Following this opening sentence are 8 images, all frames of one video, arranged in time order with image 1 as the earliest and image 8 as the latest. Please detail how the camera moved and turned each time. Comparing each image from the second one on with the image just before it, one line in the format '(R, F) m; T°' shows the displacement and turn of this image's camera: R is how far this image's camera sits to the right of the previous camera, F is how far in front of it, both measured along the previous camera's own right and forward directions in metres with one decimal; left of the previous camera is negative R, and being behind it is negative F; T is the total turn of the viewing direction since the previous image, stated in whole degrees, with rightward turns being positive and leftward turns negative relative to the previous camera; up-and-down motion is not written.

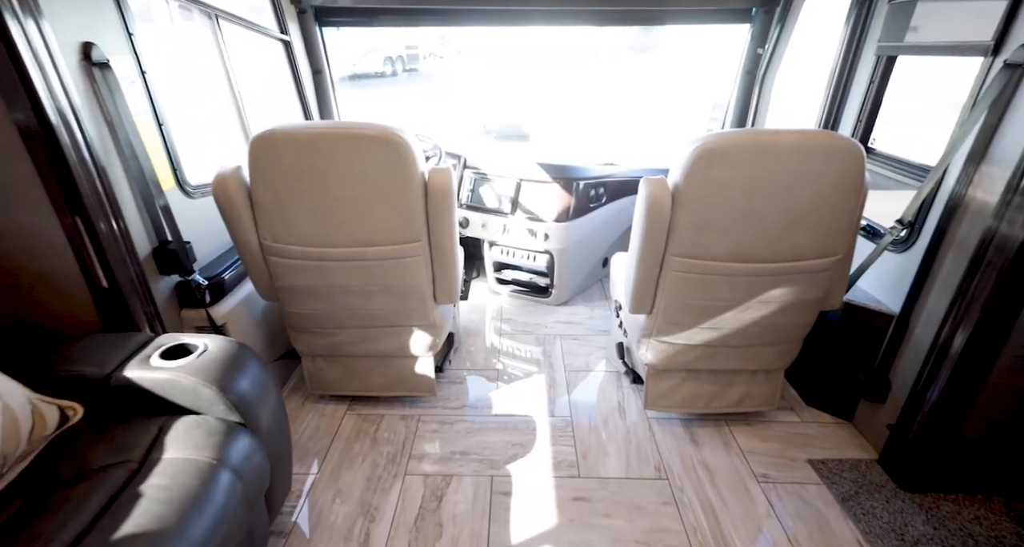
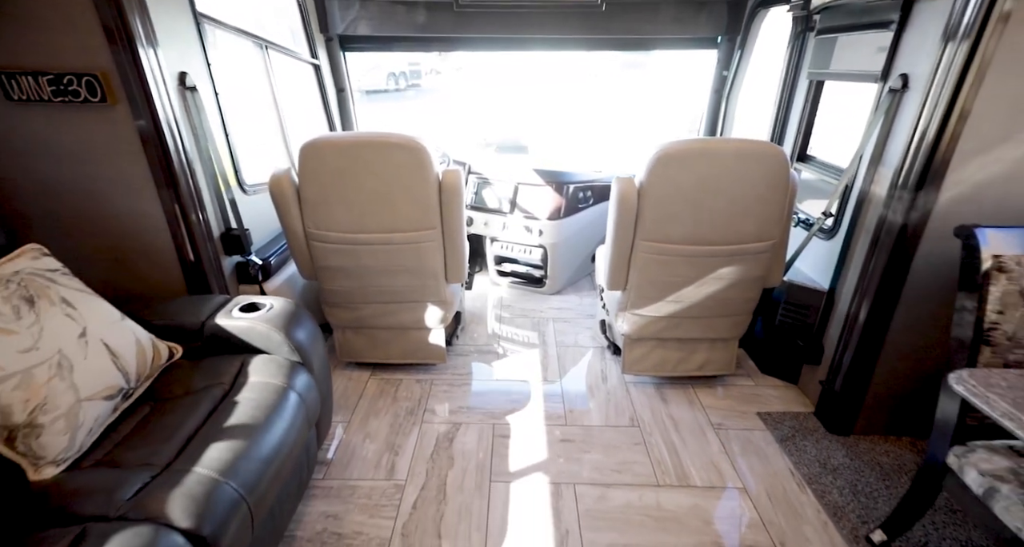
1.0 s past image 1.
(0.0, -0.3) m; 0°
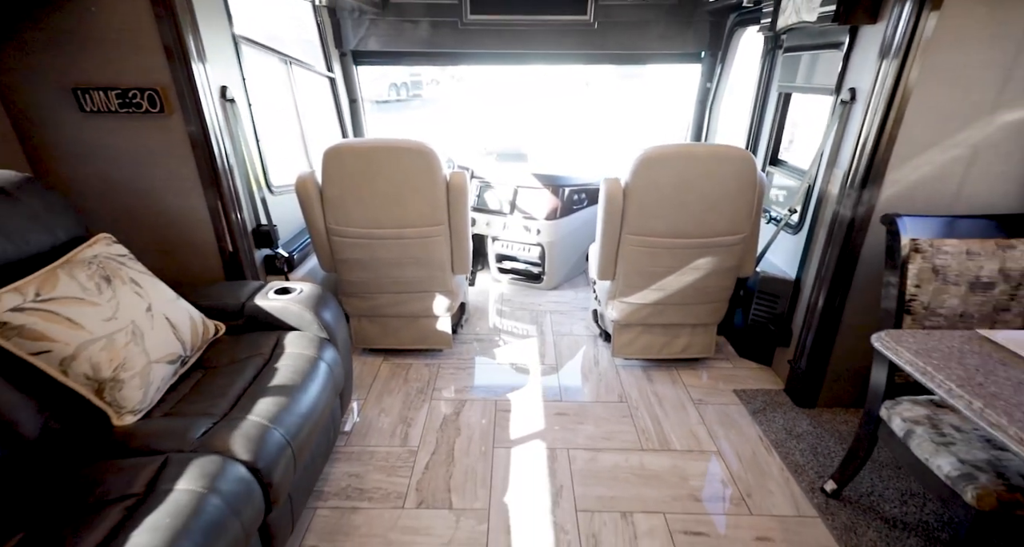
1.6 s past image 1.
(0.0, -0.2) m; 0°
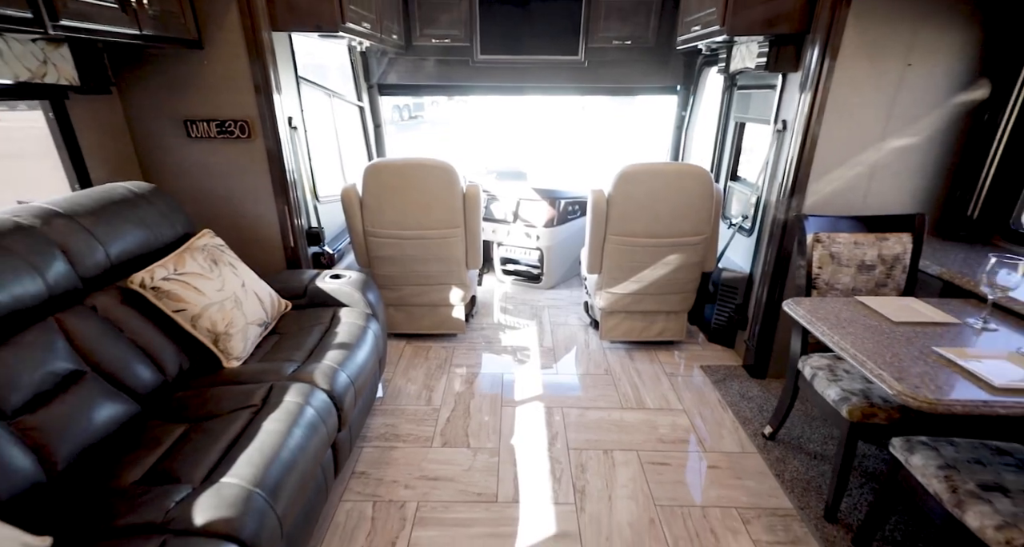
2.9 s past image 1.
(0.0, -0.4) m; 0°
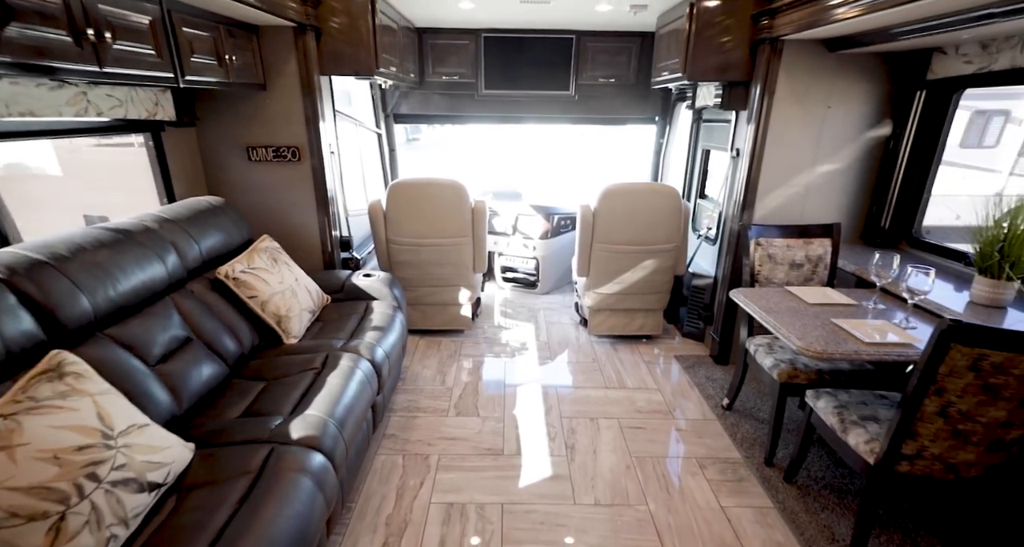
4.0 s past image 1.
(0.0, -0.4) m; +1°
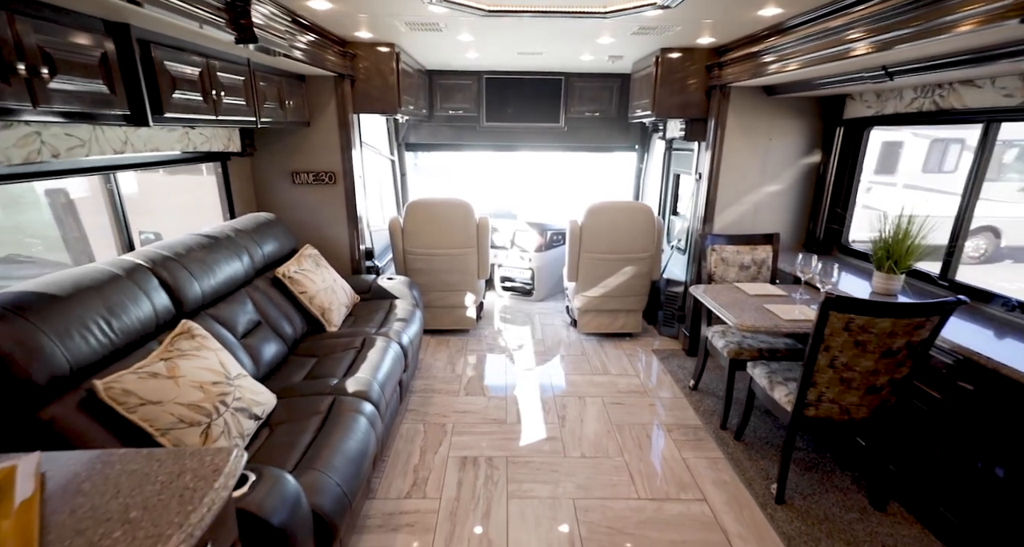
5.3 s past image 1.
(0.0, -0.5) m; +1°
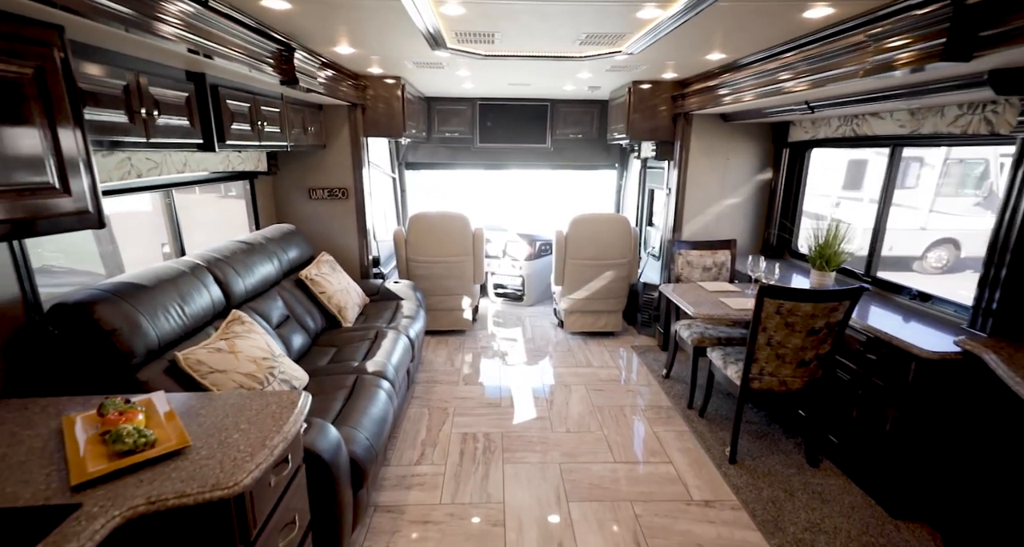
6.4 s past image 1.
(0.0, -0.4) m; +1°
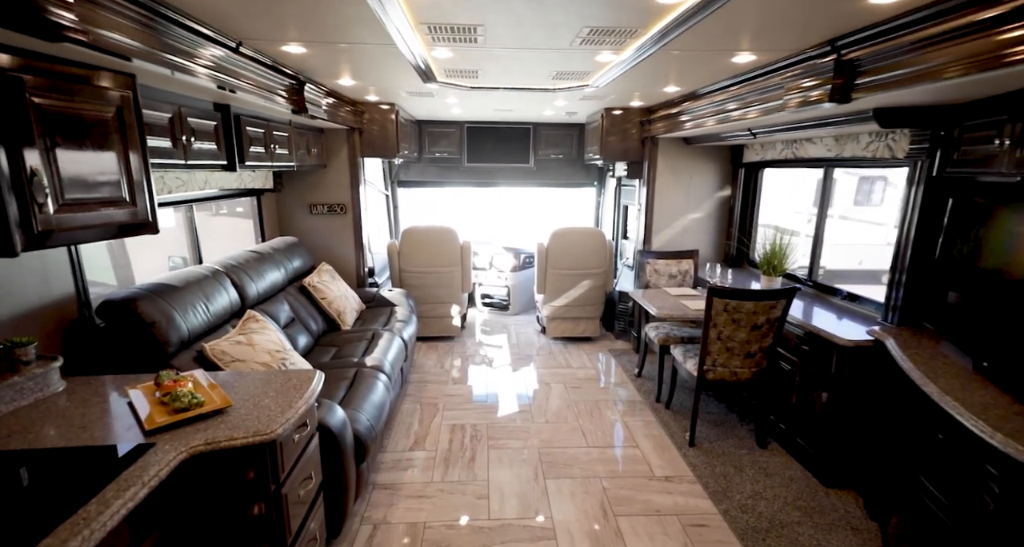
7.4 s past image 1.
(0.0, -0.3) m; +1°
